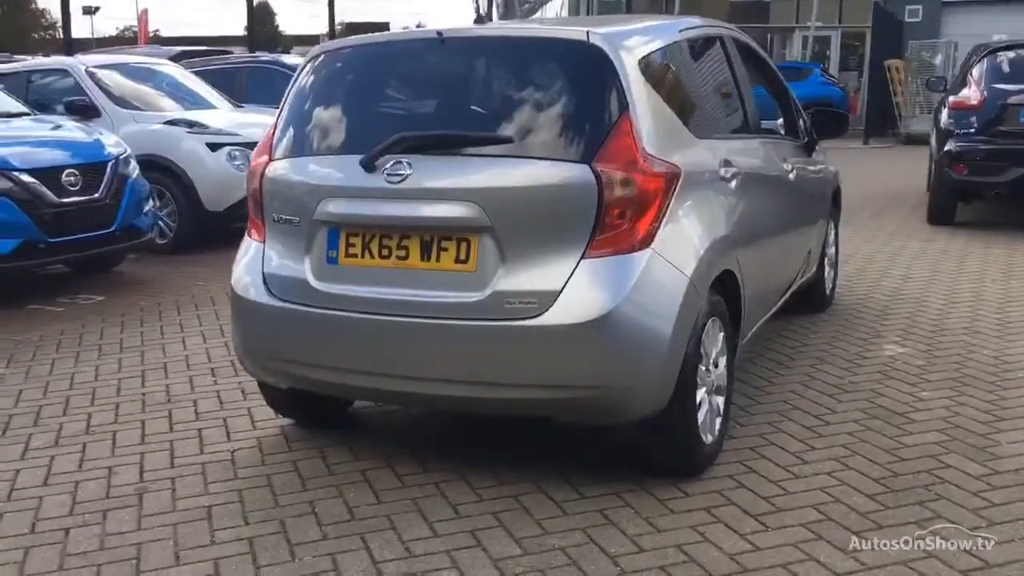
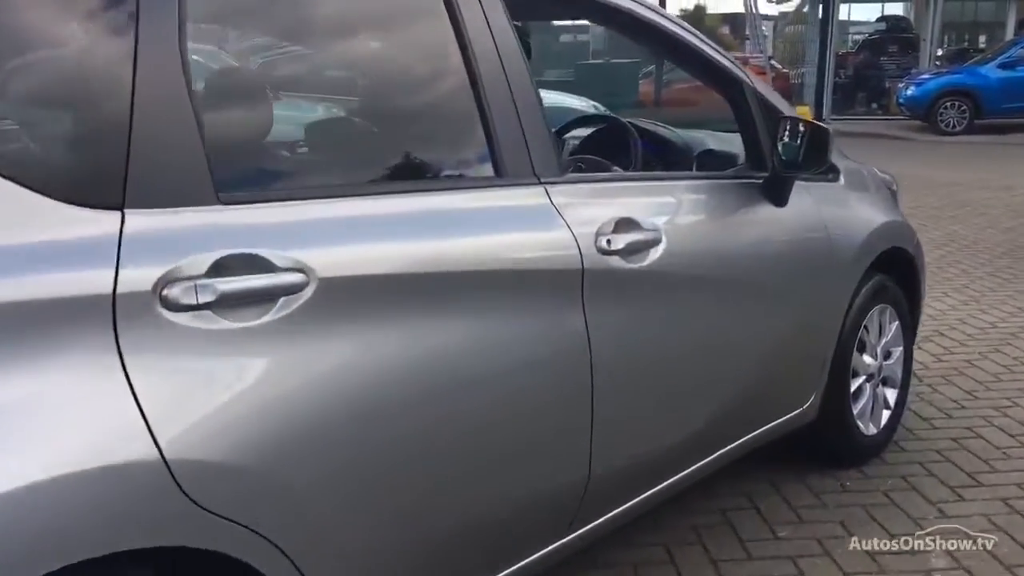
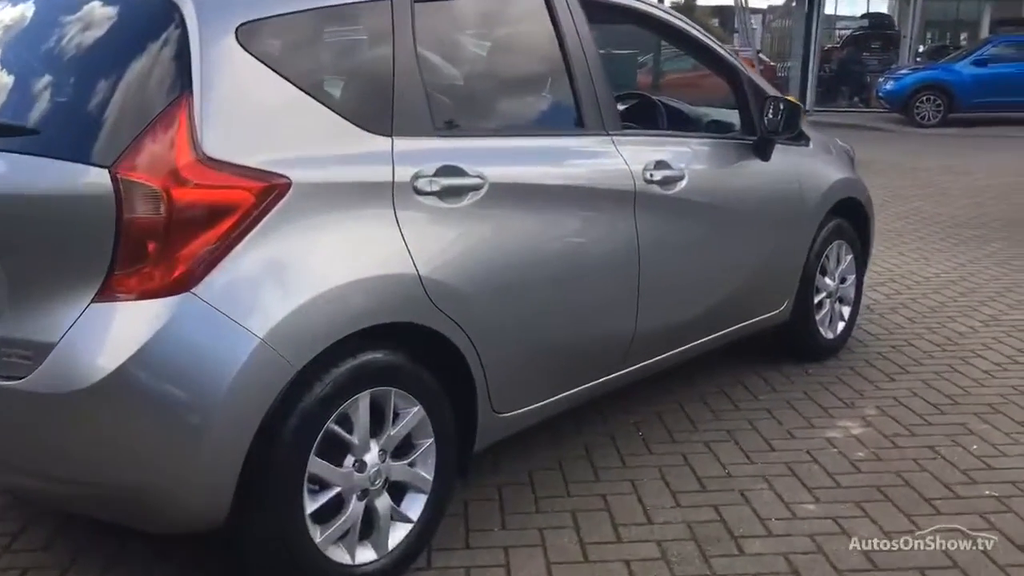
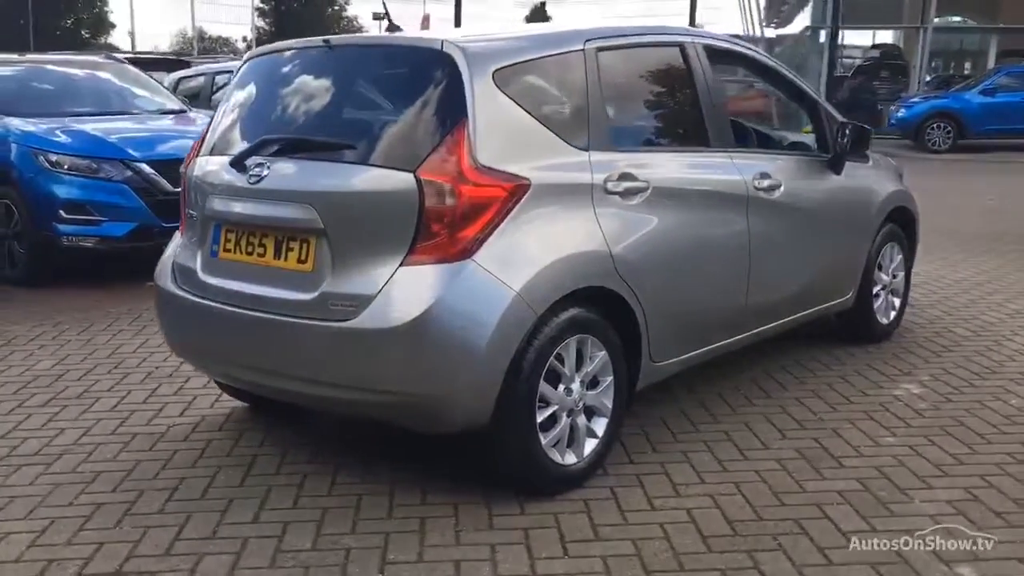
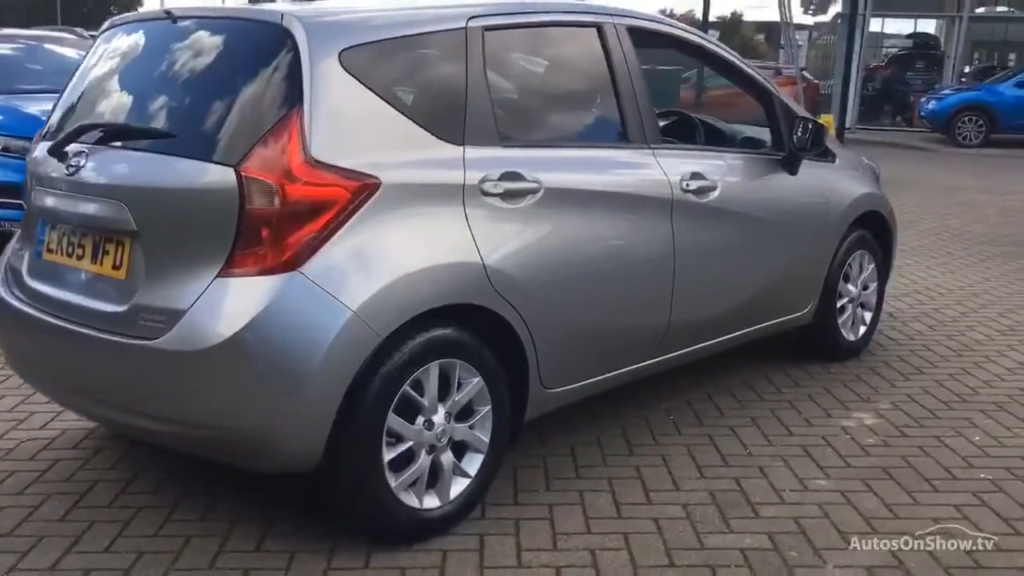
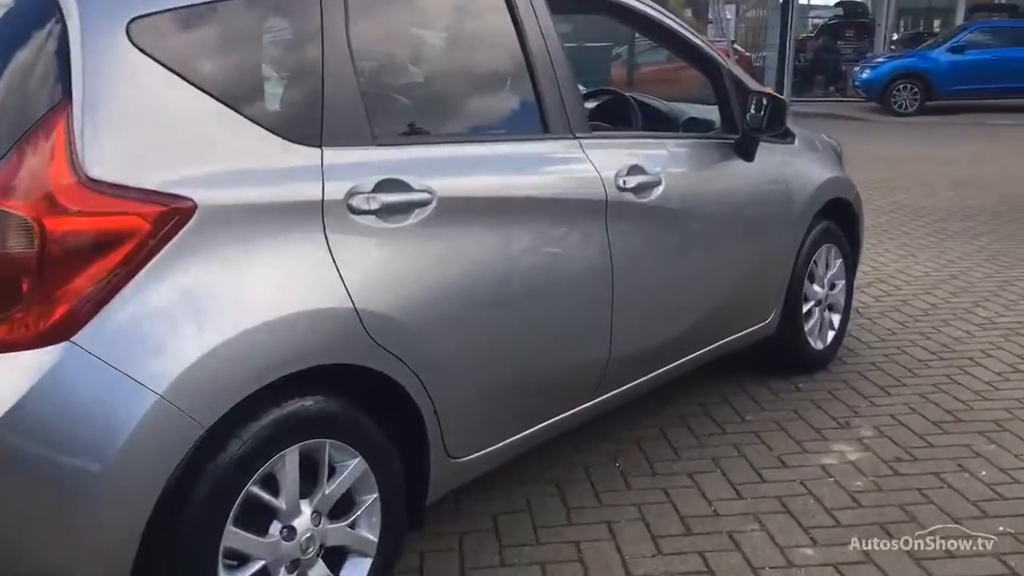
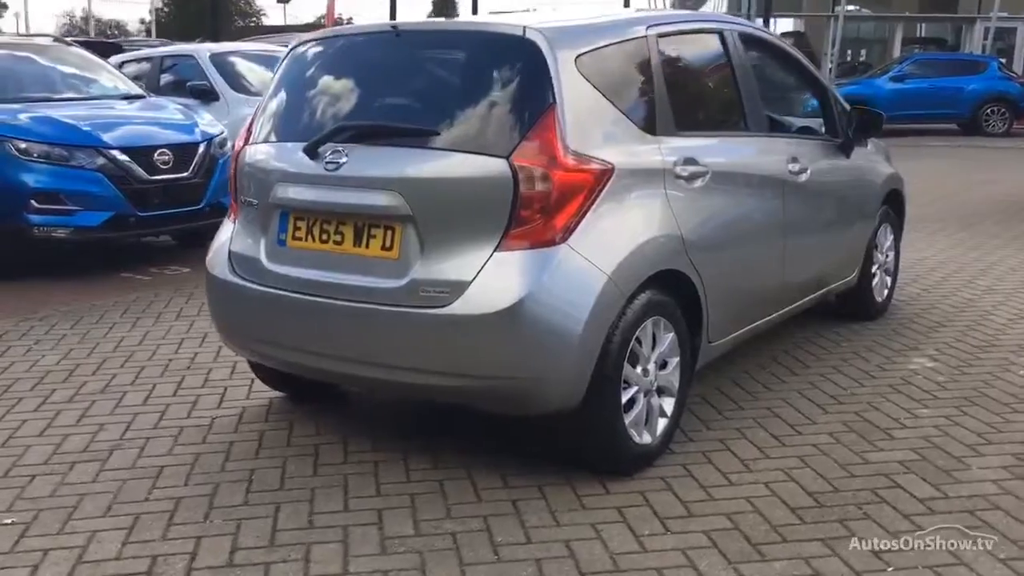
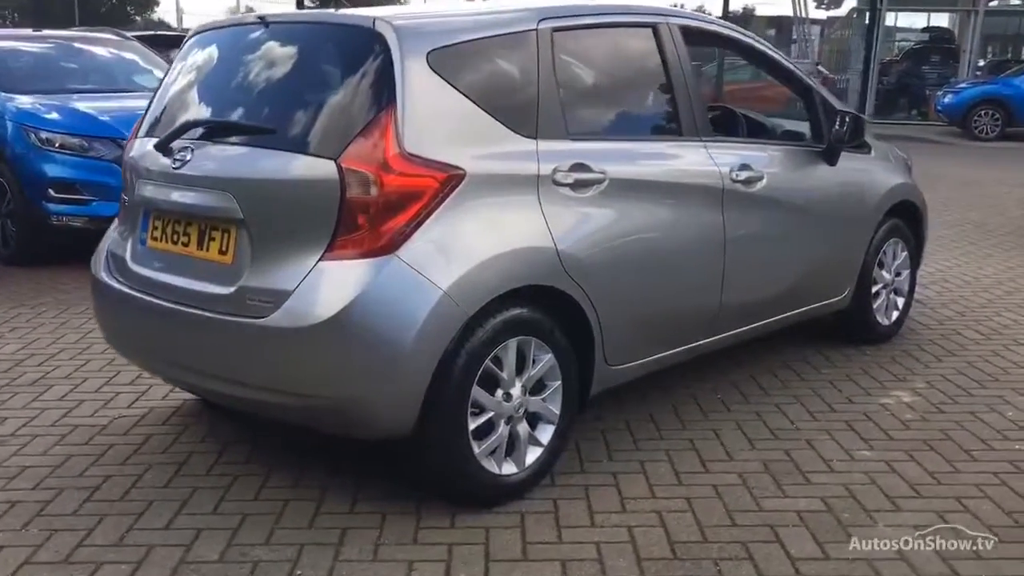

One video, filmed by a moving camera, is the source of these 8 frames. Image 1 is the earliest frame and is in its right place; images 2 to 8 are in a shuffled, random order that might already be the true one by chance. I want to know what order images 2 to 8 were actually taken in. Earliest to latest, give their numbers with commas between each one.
7, 4, 8, 5, 3, 6, 2
